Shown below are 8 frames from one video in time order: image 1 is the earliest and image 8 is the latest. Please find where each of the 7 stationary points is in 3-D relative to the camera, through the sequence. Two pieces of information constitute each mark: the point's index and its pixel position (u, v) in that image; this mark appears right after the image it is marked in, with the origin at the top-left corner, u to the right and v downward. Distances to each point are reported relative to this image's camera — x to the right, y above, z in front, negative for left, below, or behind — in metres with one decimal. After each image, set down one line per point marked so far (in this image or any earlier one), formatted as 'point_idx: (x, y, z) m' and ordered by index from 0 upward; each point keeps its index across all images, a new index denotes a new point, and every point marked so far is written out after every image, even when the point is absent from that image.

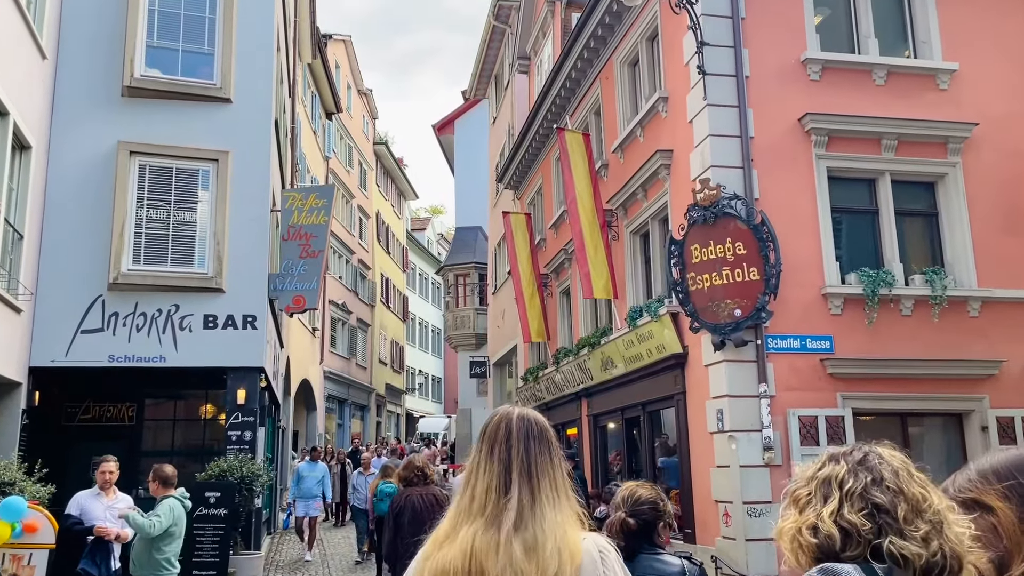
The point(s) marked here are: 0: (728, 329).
0: (+2.7, -0.5, +10.3) m
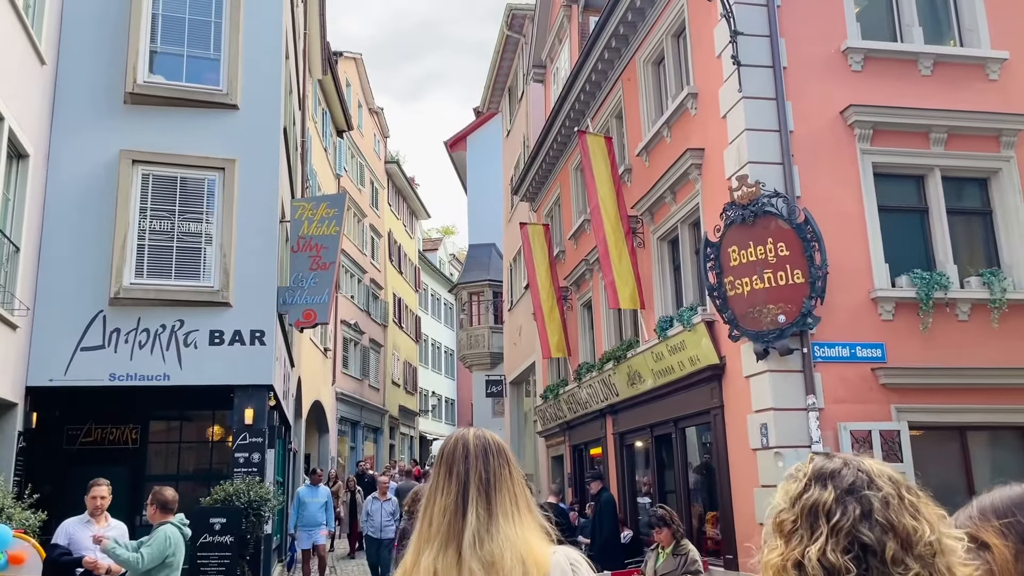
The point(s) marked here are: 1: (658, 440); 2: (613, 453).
0: (+2.9, -0.5, +9.5) m
1: (+2.3, -2.4, +13.4) m
2: (+1.8, -3.0, +15.5) m
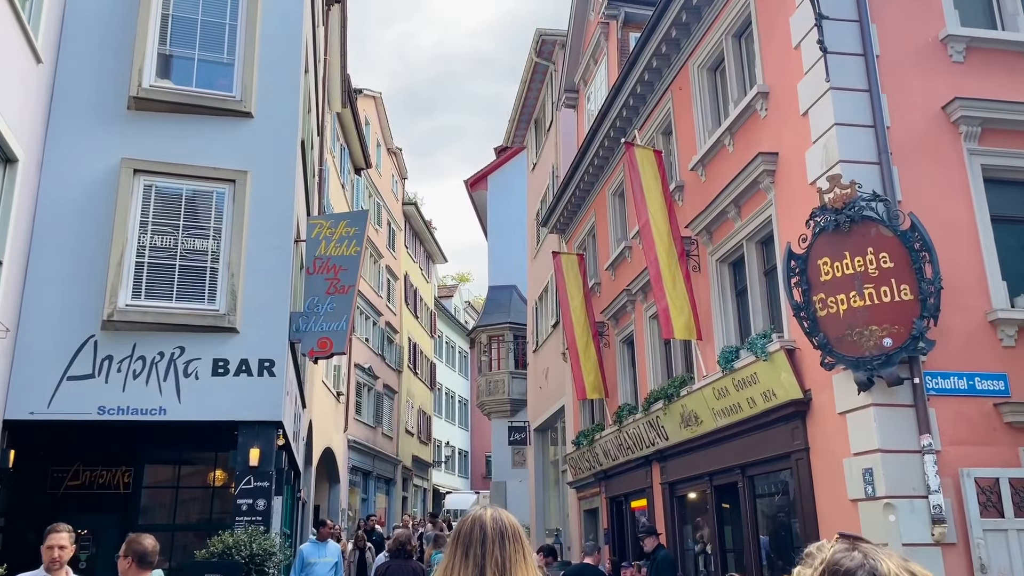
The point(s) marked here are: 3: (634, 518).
0: (+3.5, -0.7, +8.0) m
1: (+2.9, -2.8, +11.8) m
2: (+2.4, -3.5, +13.8) m
3: (+2.2, -4.2, +15.3) m
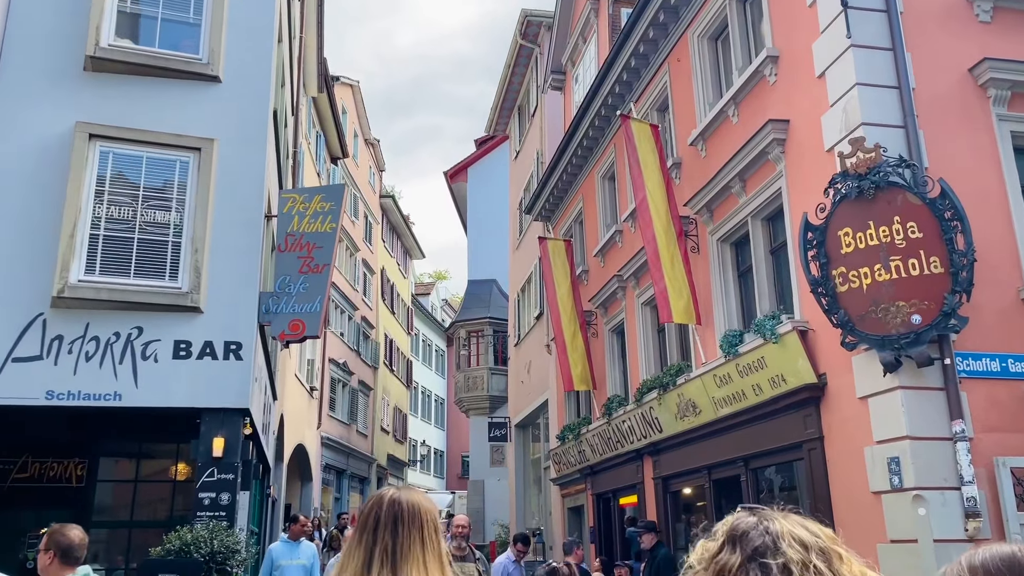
0: (+3.4, -0.5, +7.3) m
1: (+2.7, -2.6, +11.1) m
2: (+2.2, -3.3, +13.1) m
3: (+1.9, -3.9, +14.6) m
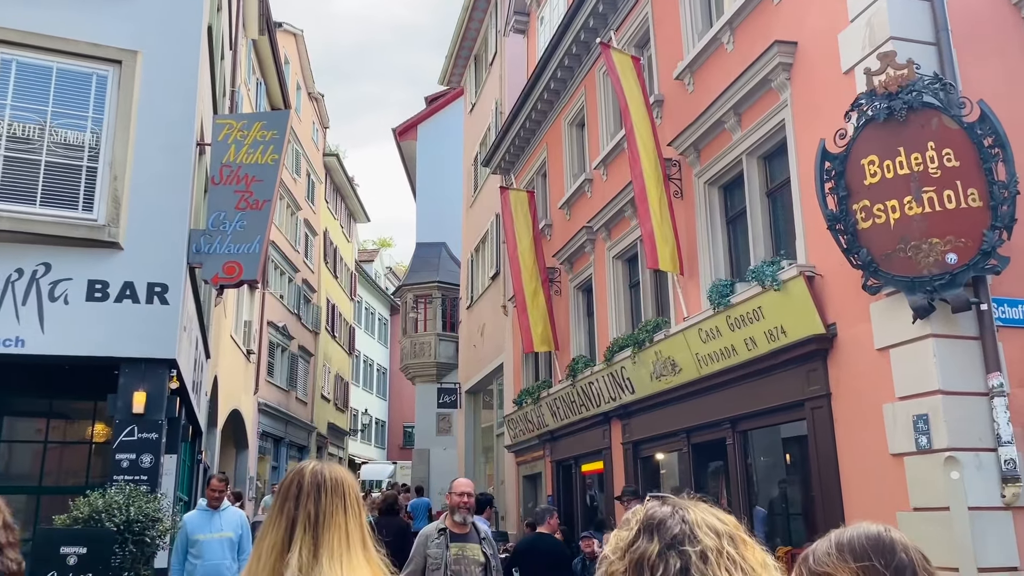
0: (+3.2, 0.0, +6.4) m
1: (+2.2, -1.9, +10.2) m
2: (+1.5, -2.6, +12.2) m
3: (+1.2, -3.2, +13.7) m
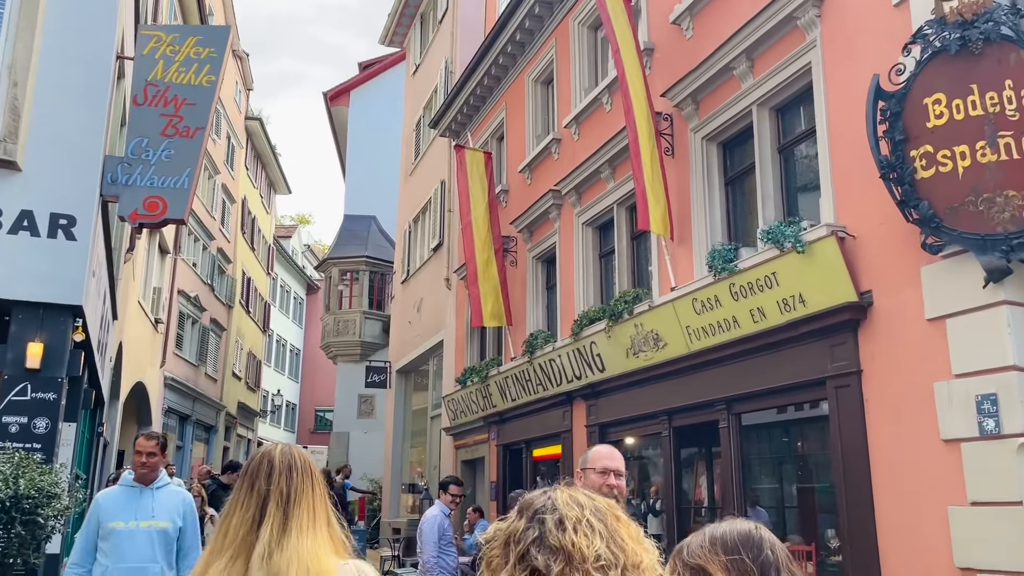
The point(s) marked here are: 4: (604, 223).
0: (+3.3, +0.3, +5.5) m
1: (+1.8, -1.6, +9.2) m
2: (+0.9, -2.2, +11.1) m
3: (+0.4, -2.7, +12.6) m
4: (+1.2, +0.9, +11.3) m
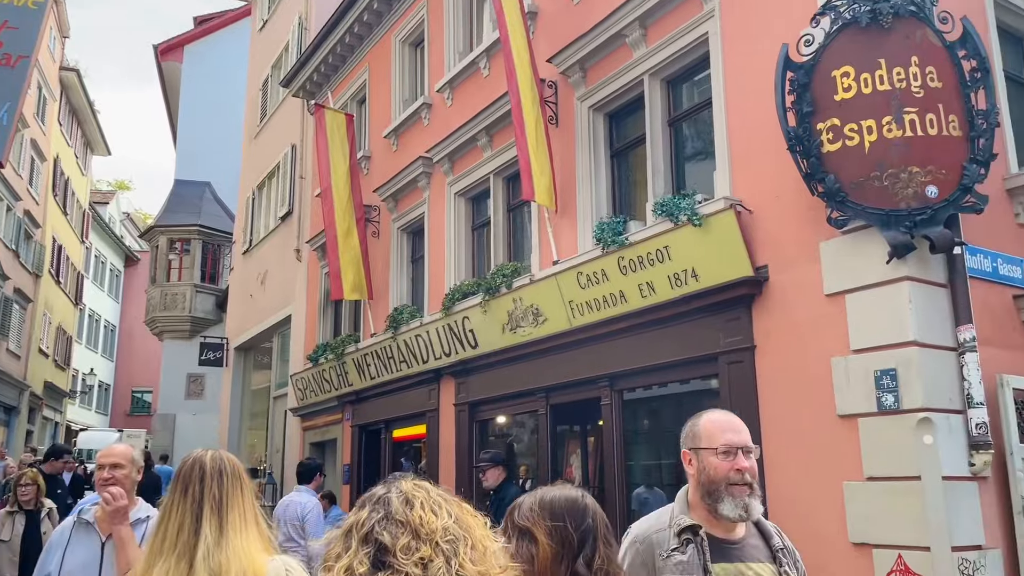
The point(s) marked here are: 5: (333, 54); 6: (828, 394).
0: (+2.7, +0.4, +5.6) m
1: (+0.5, -1.3, +8.9) m
2: (-0.8, -1.8, +10.6) m
3: (-1.6, -2.3, +12.0) m
4: (-0.5, +1.2, +10.8) m
5: (-3.2, +4.1, +15.0) m
6: (+2.2, -0.7, +5.9) m
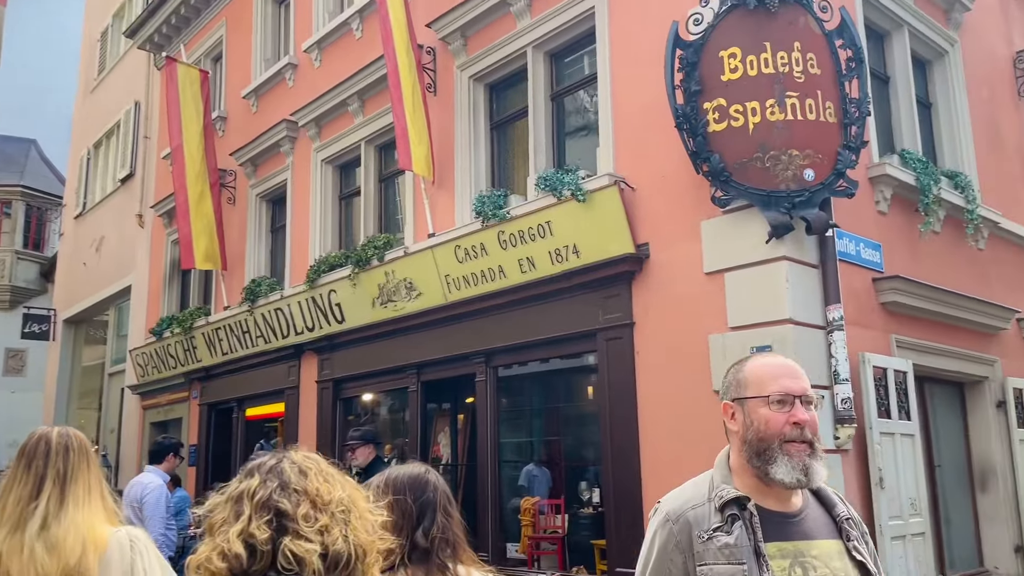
0: (+1.9, +0.6, +5.7) m
1: (-0.9, -1.0, +8.7) m
2: (-2.4, -1.5, +10.2) m
3: (-3.5, -1.9, +11.3) m
4: (-2.0, +1.6, +10.4) m
5: (-5.4, +4.6, +13.9) m
6: (+1.4, -0.6, +6.0) m
